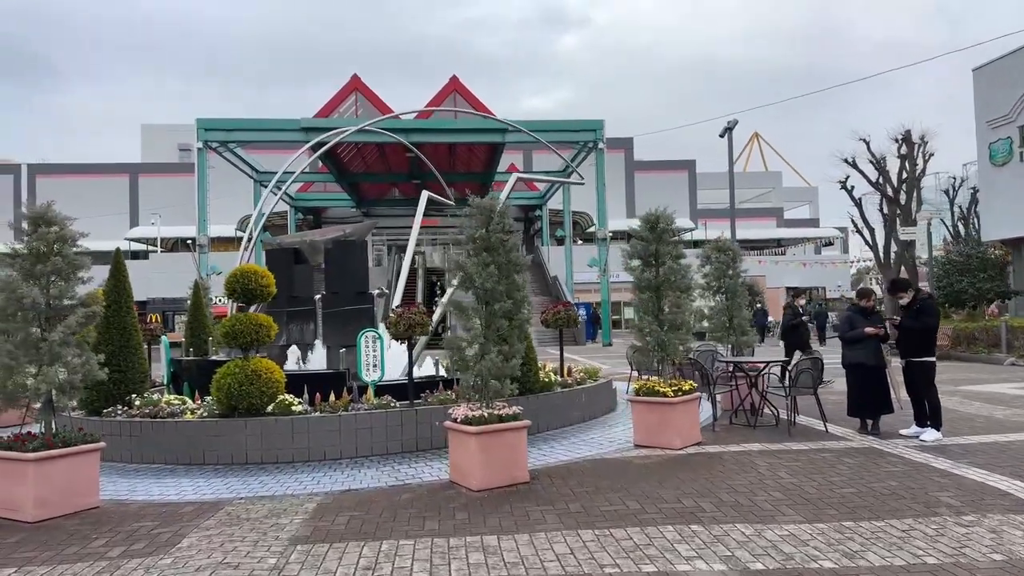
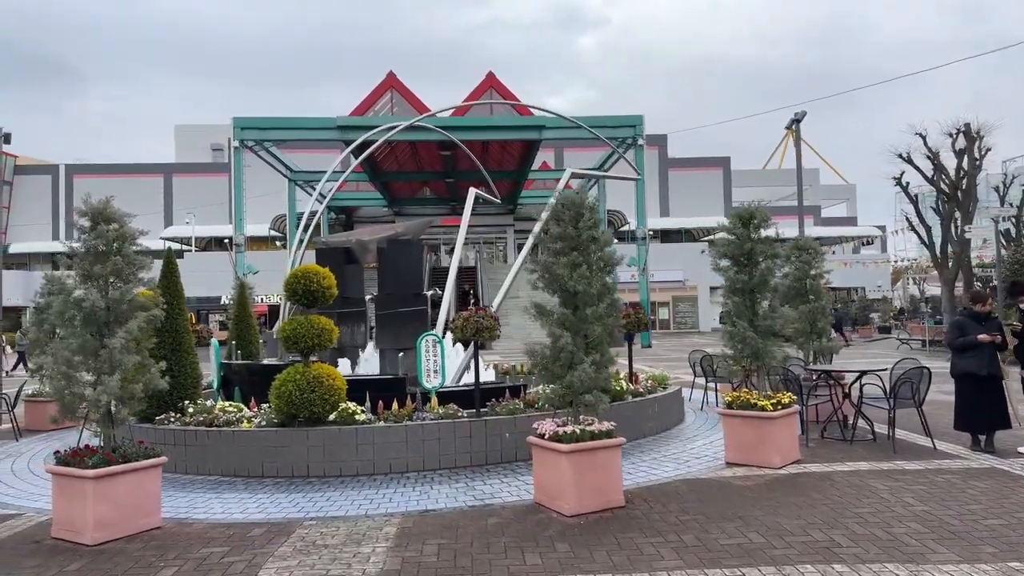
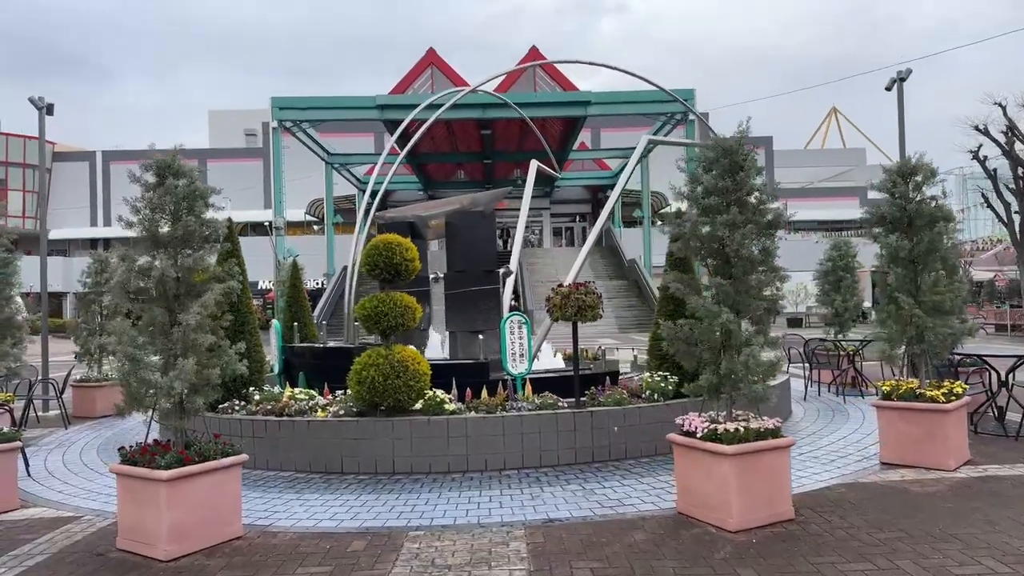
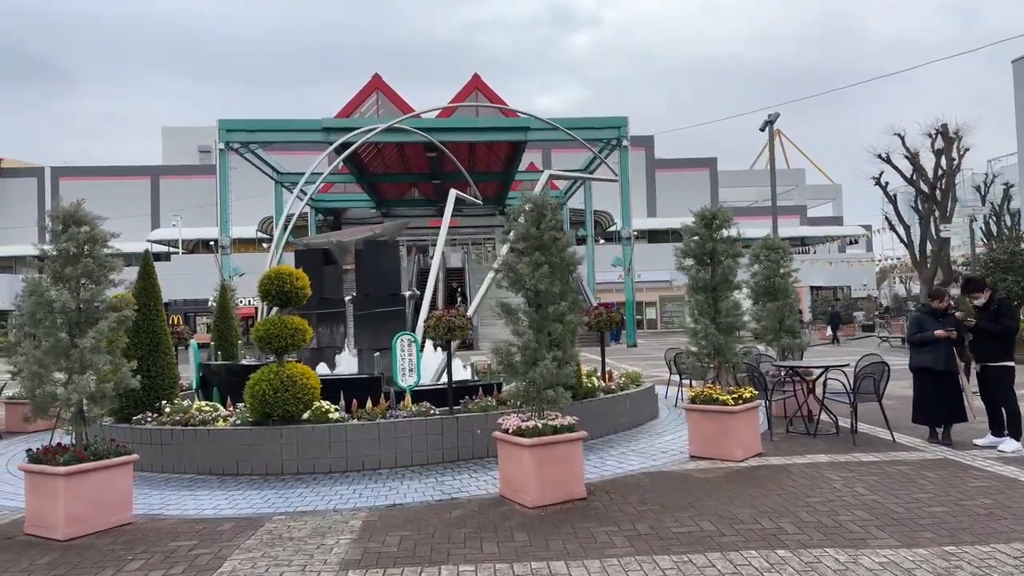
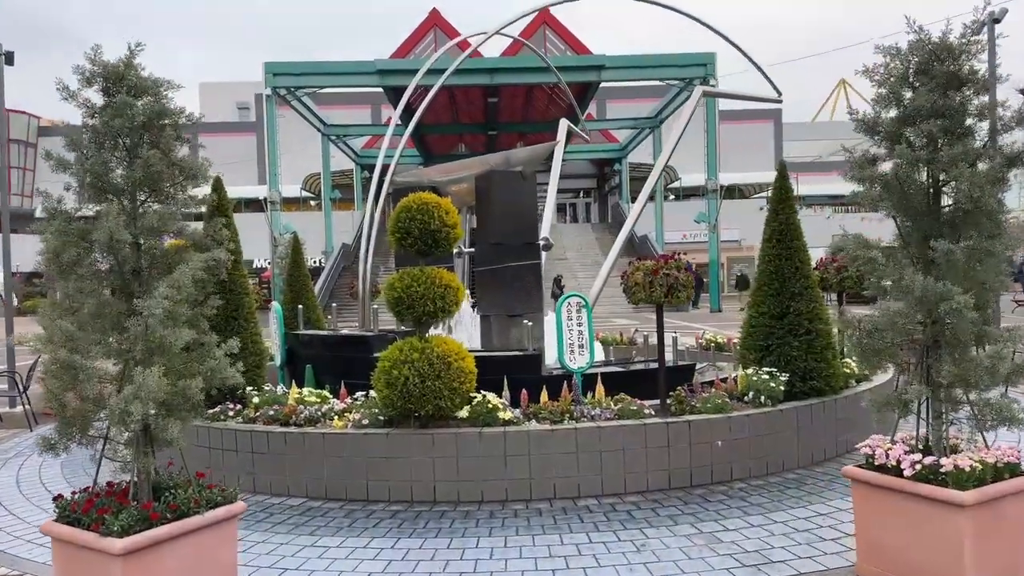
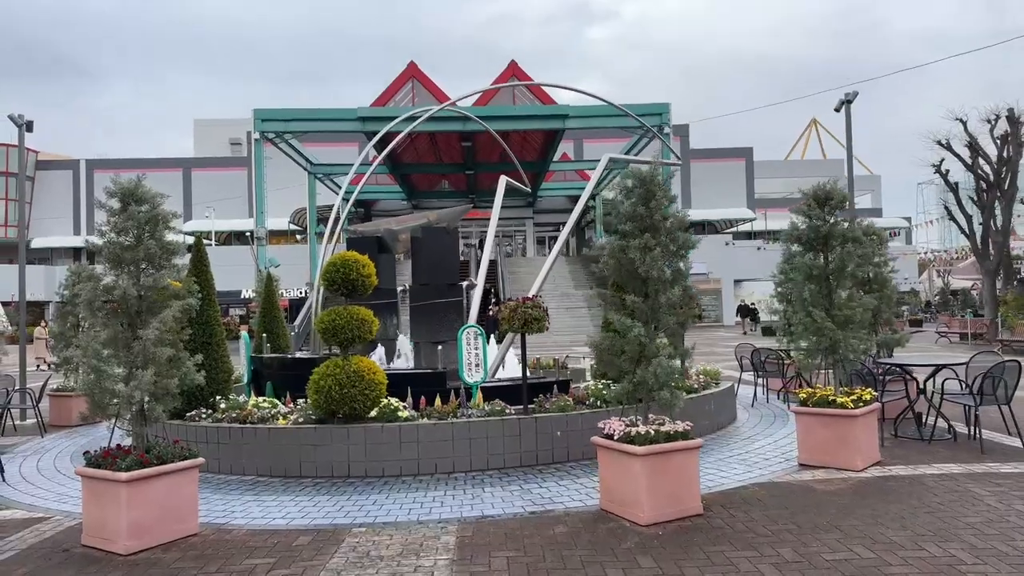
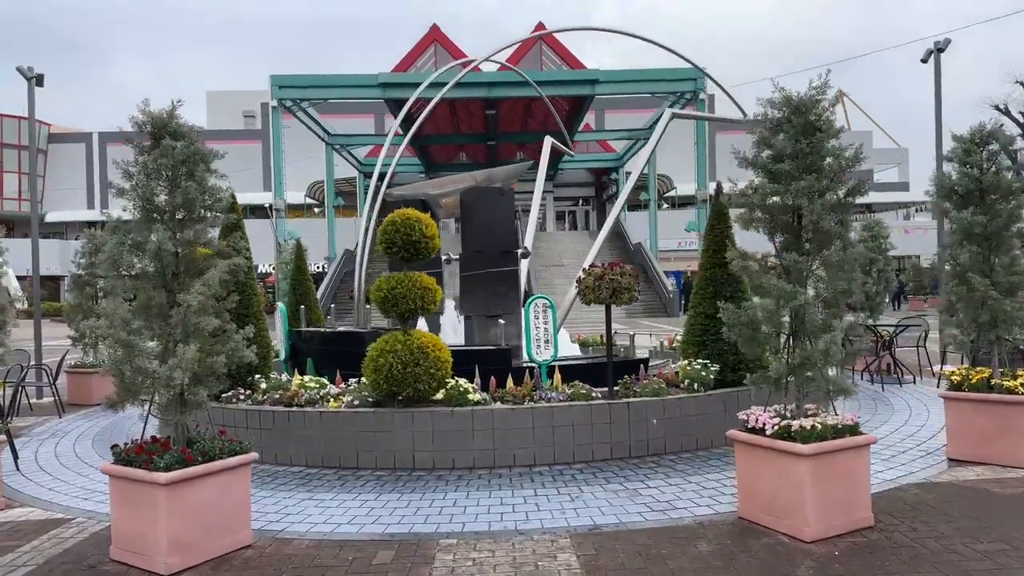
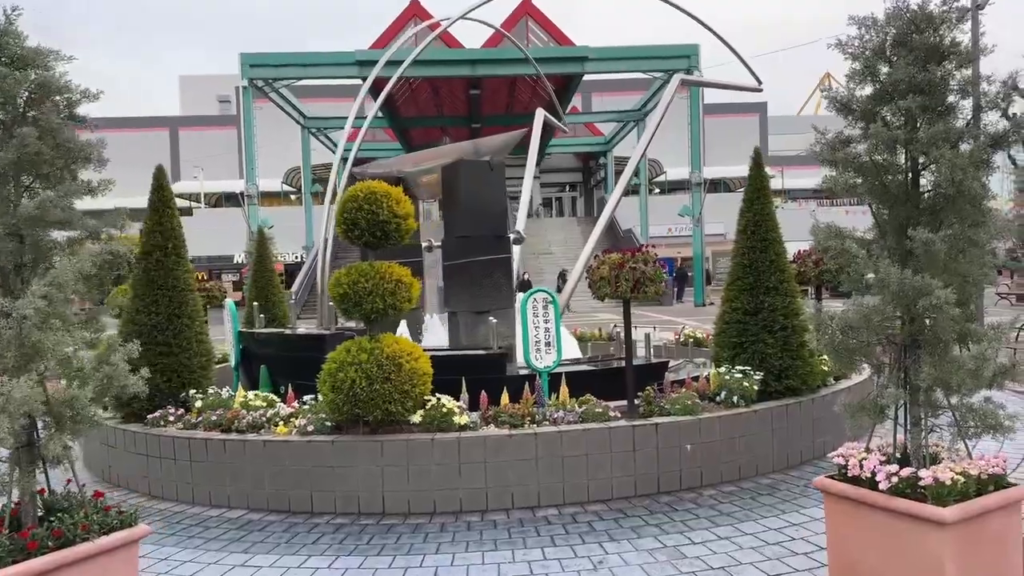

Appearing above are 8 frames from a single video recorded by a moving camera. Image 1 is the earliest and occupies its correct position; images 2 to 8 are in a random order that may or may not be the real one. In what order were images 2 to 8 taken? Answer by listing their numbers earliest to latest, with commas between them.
4, 2, 6, 3, 7, 5, 8
